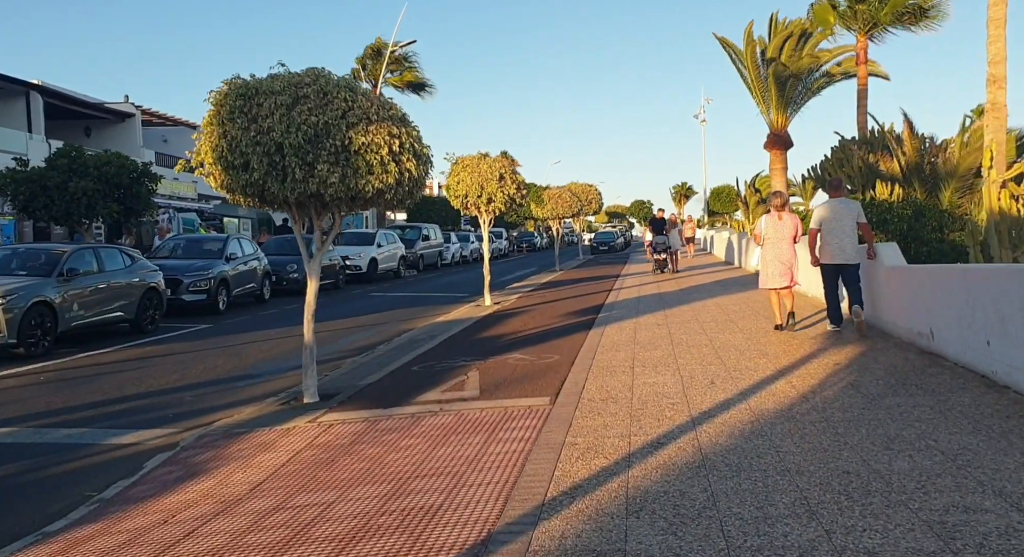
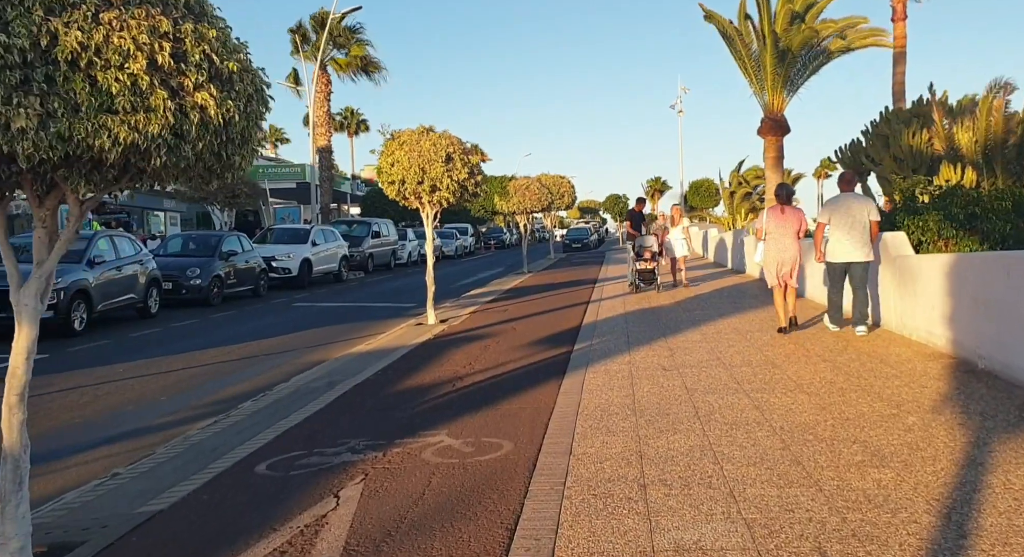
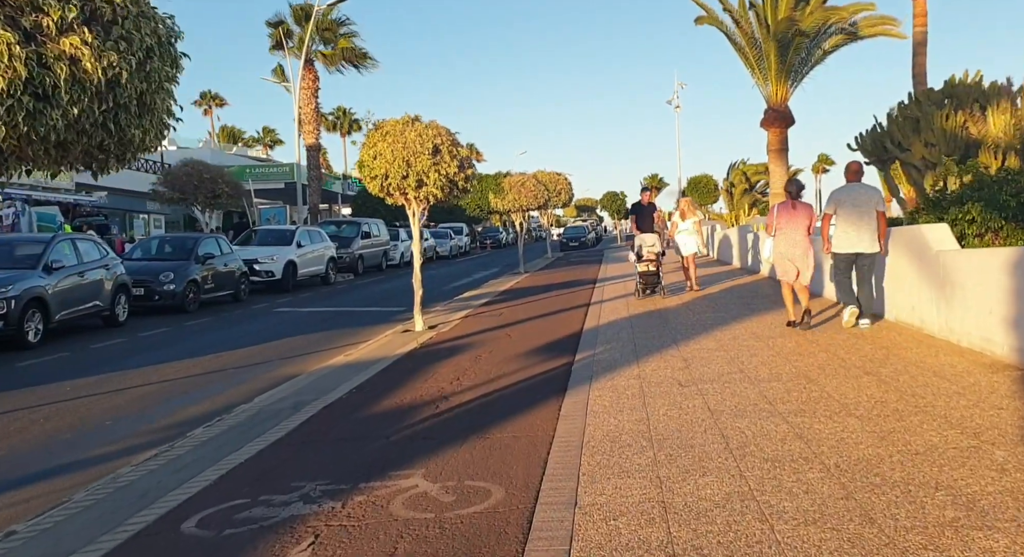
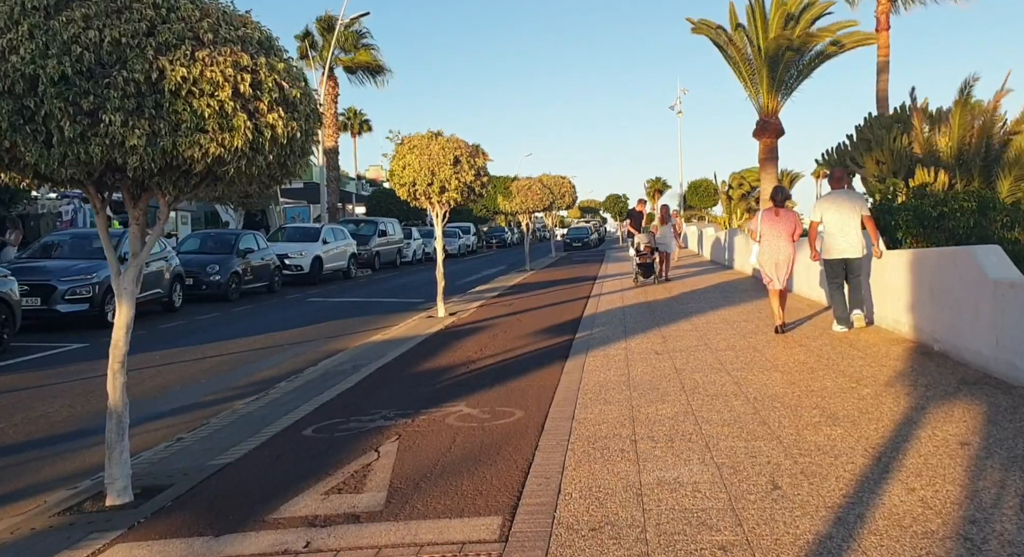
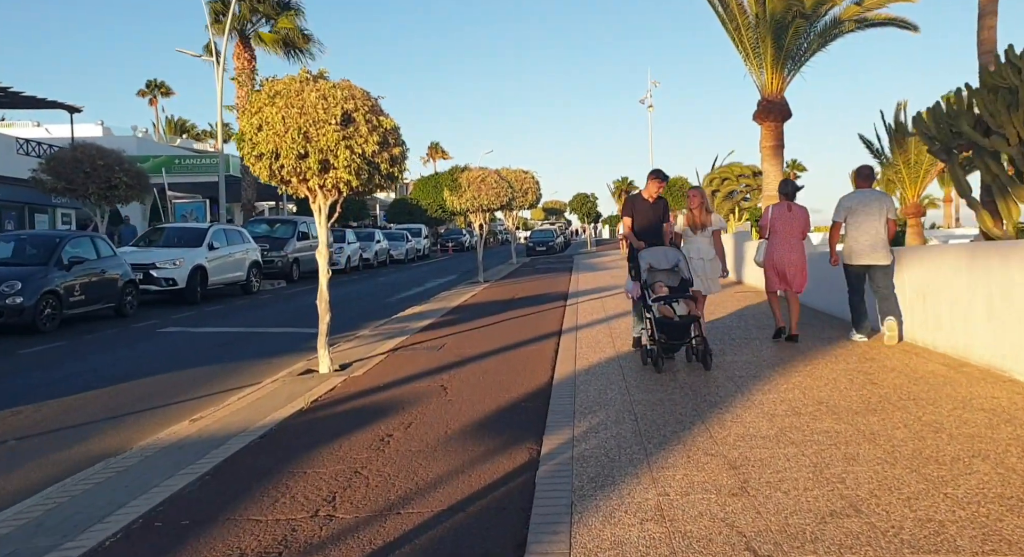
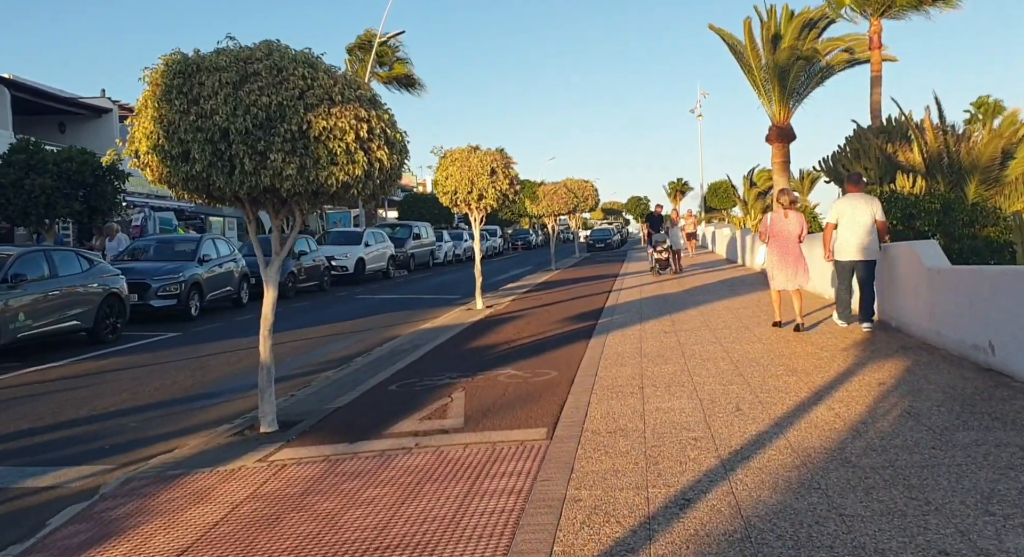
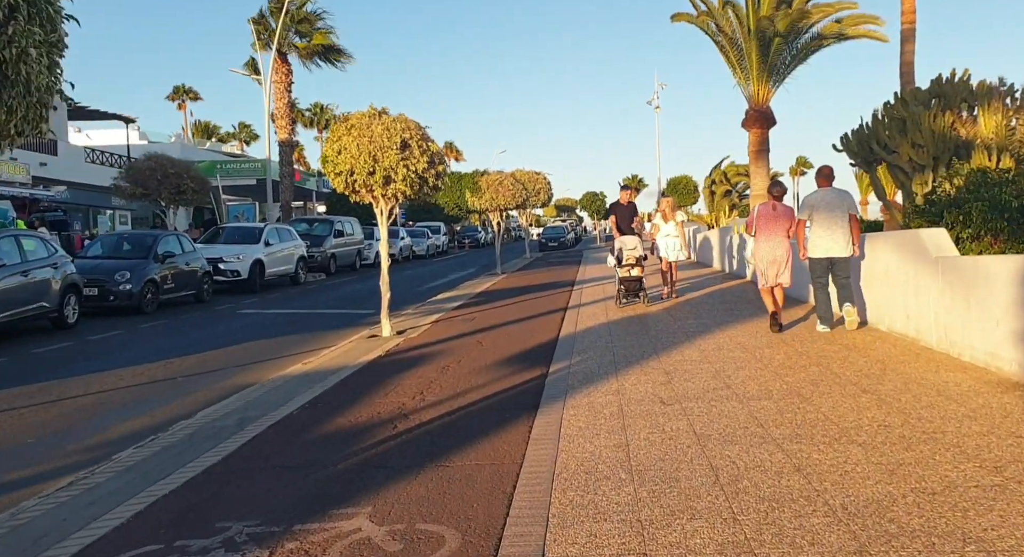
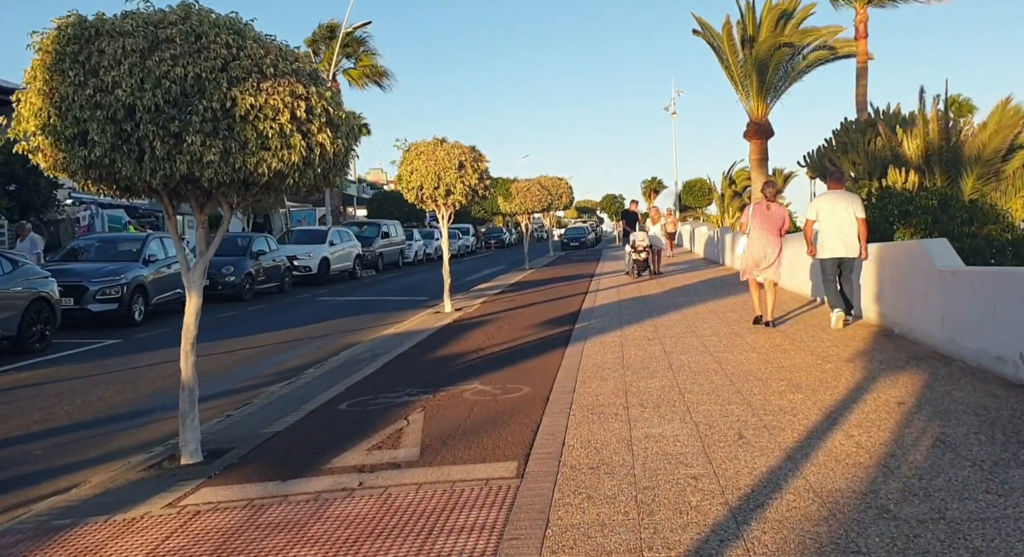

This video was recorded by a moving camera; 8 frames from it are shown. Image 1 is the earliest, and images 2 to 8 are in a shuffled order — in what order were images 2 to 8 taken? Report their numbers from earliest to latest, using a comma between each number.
6, 8, 4, 2, 3, 7, 5
